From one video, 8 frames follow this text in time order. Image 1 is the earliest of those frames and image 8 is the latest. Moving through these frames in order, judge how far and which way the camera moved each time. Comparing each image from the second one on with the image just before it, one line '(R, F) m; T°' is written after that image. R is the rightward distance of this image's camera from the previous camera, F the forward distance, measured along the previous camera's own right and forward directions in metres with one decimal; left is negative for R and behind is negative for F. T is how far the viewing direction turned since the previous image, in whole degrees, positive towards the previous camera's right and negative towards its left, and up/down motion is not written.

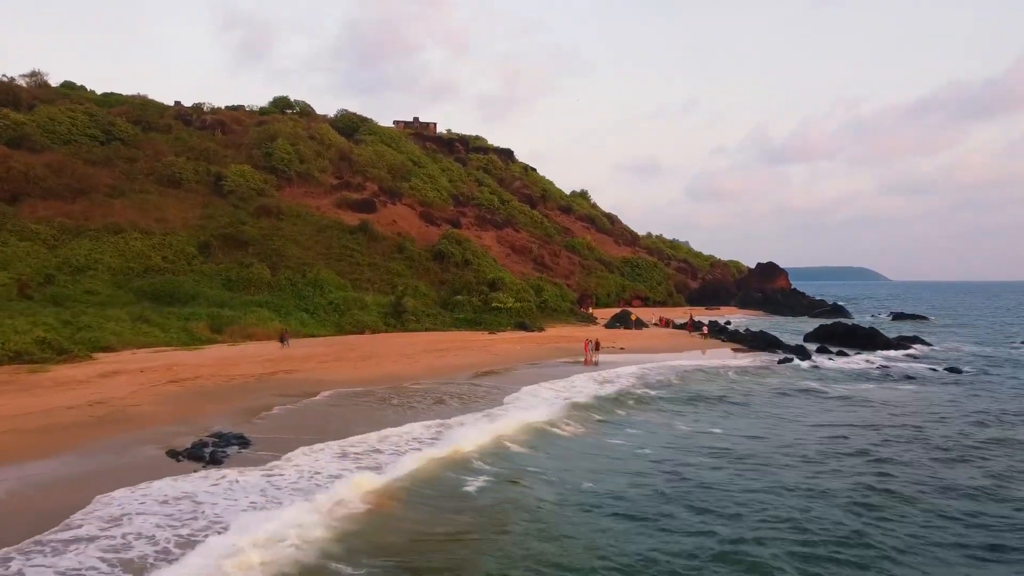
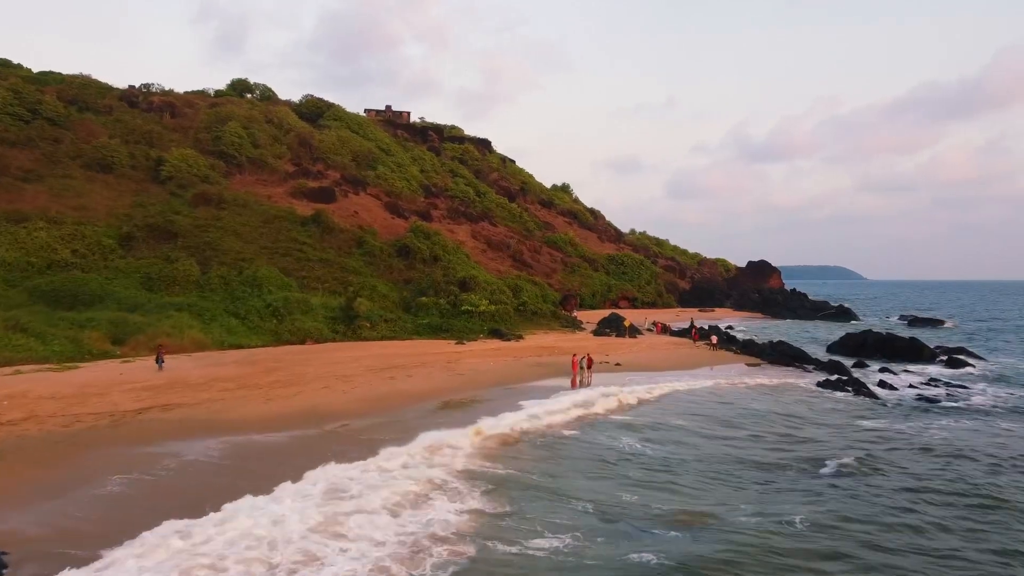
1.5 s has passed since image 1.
(+0.2, +5.2) m; +1°
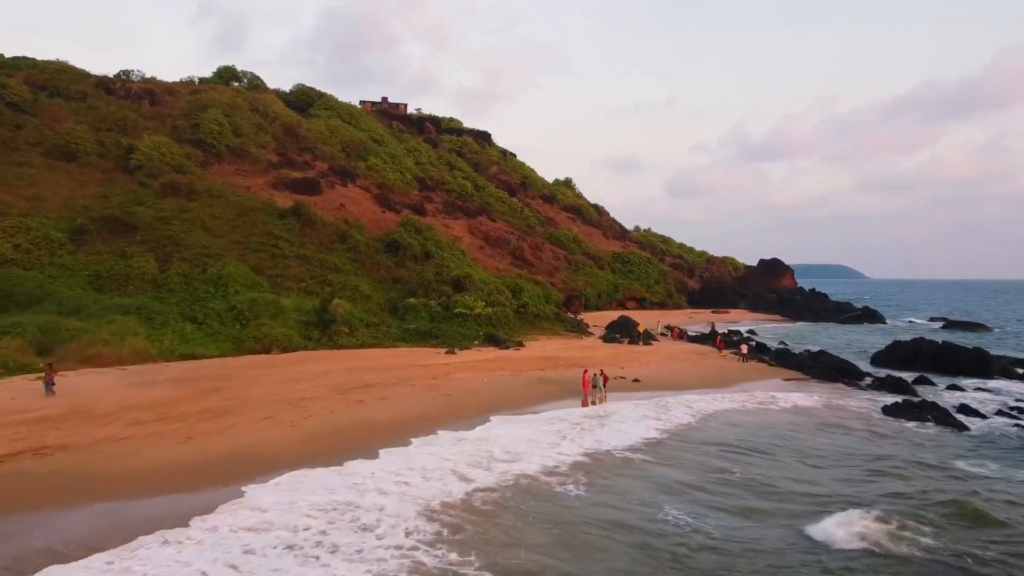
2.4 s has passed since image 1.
(0.0, +3.6) m; 0°
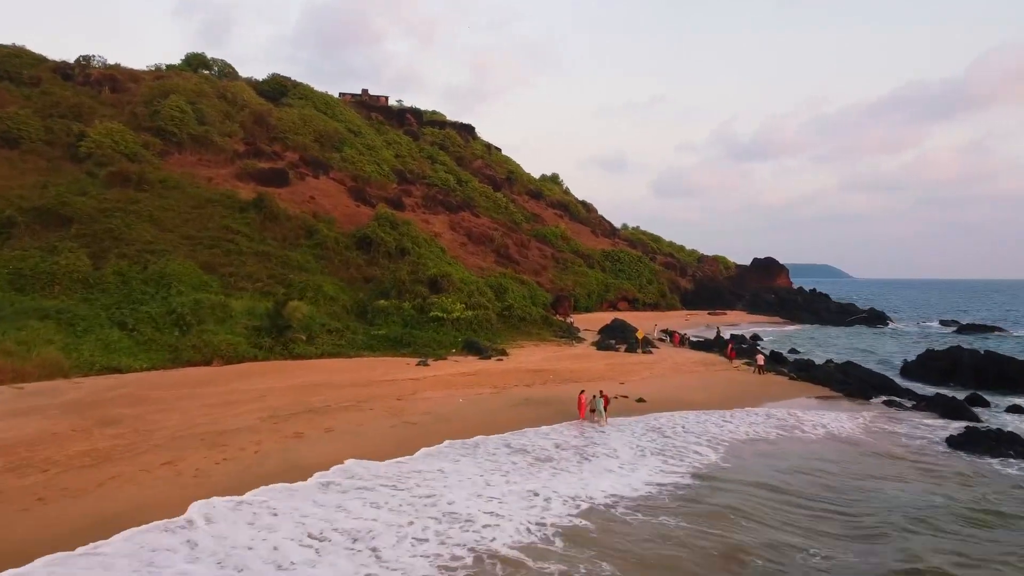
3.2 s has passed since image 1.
(+0.1, +3.1) m; +1°
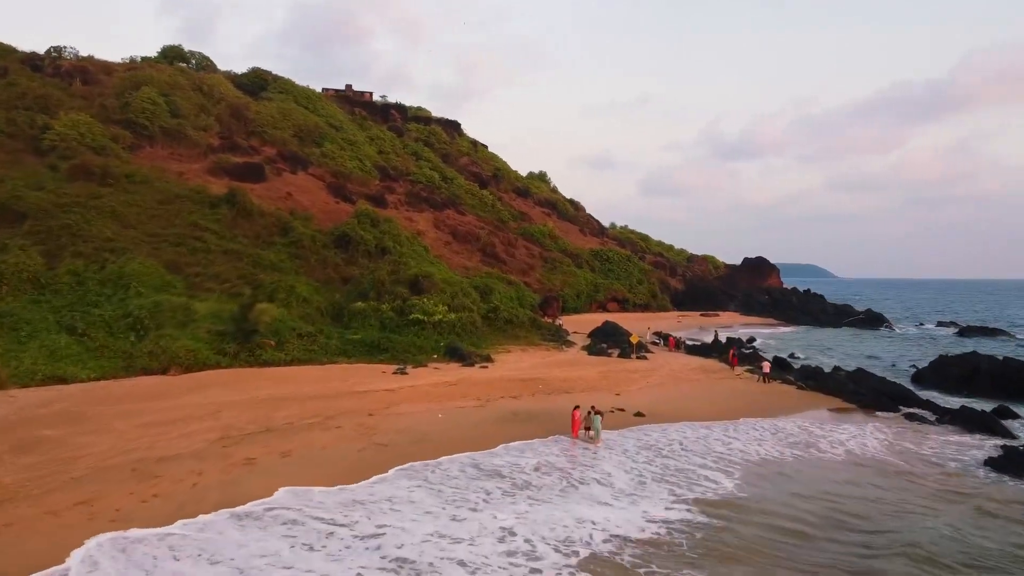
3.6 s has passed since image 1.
(0.0, +1.5) m; +1°
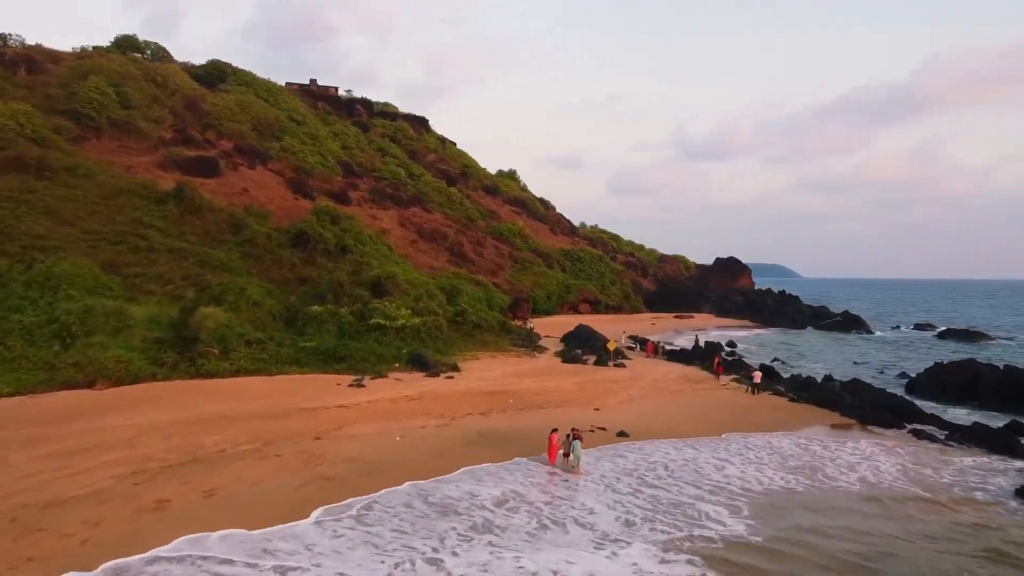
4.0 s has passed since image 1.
(0.0, +1.6) m; +2°
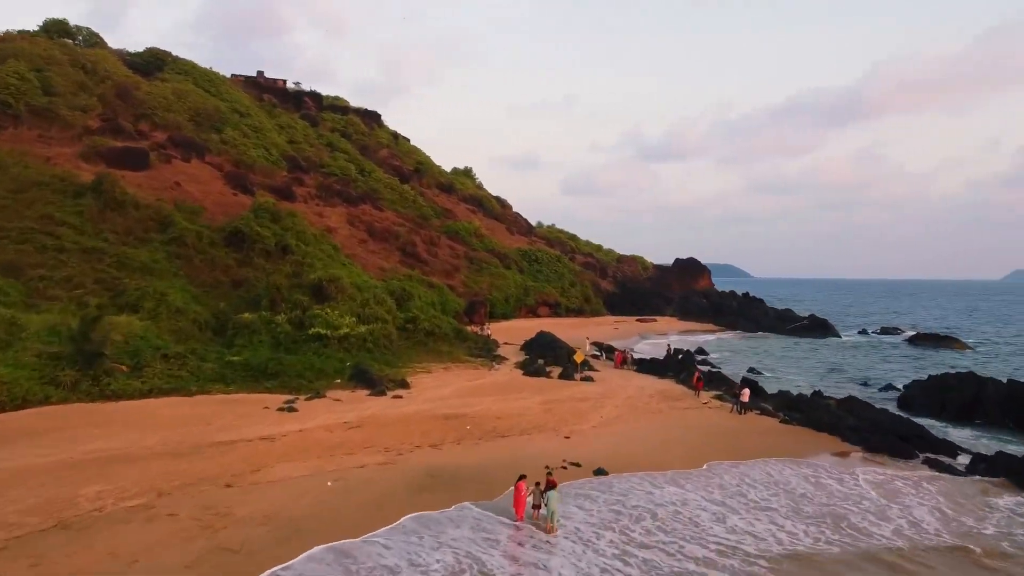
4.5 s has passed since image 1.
(0.0, +2.1) m; +3°
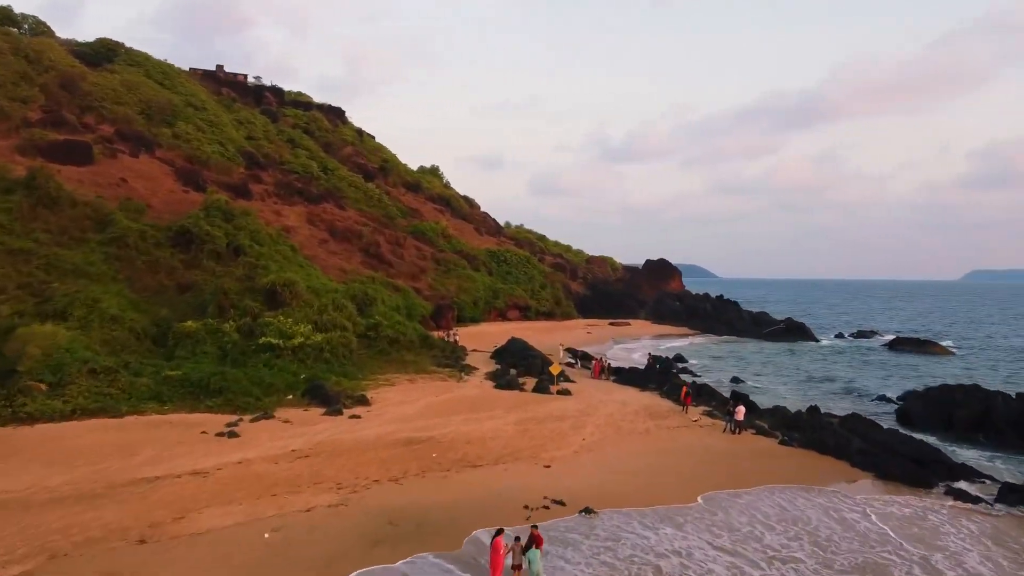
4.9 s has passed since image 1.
(-0.1, +1.6) m; +2°
